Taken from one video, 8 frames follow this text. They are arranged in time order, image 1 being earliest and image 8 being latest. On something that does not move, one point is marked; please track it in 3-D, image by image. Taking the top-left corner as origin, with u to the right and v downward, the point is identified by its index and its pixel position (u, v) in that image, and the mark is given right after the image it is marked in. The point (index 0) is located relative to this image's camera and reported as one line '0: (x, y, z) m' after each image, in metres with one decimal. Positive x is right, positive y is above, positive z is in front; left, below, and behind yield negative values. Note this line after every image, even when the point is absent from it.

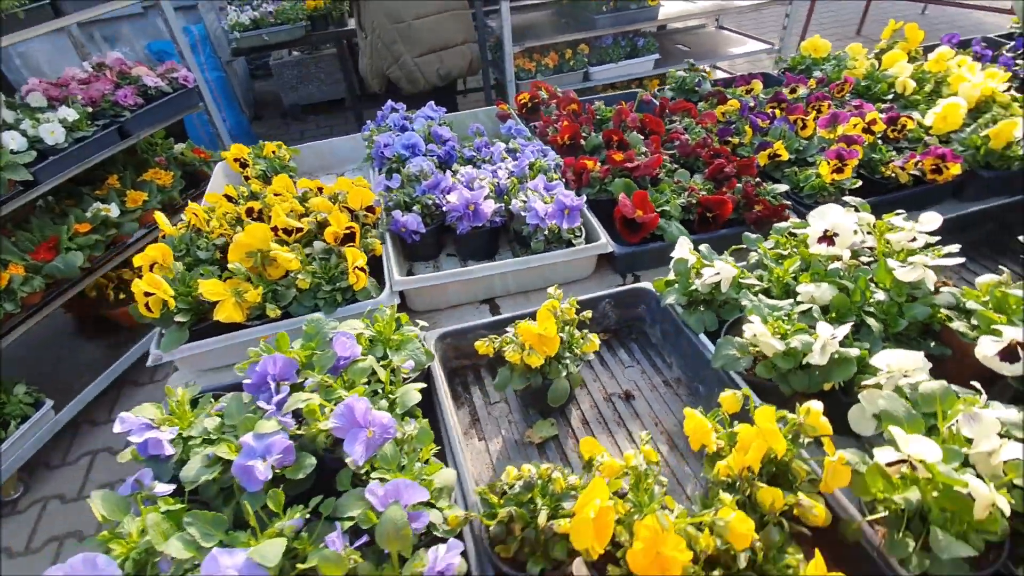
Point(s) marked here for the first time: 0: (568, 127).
0: (+0.2, +0.6, +1.9) m
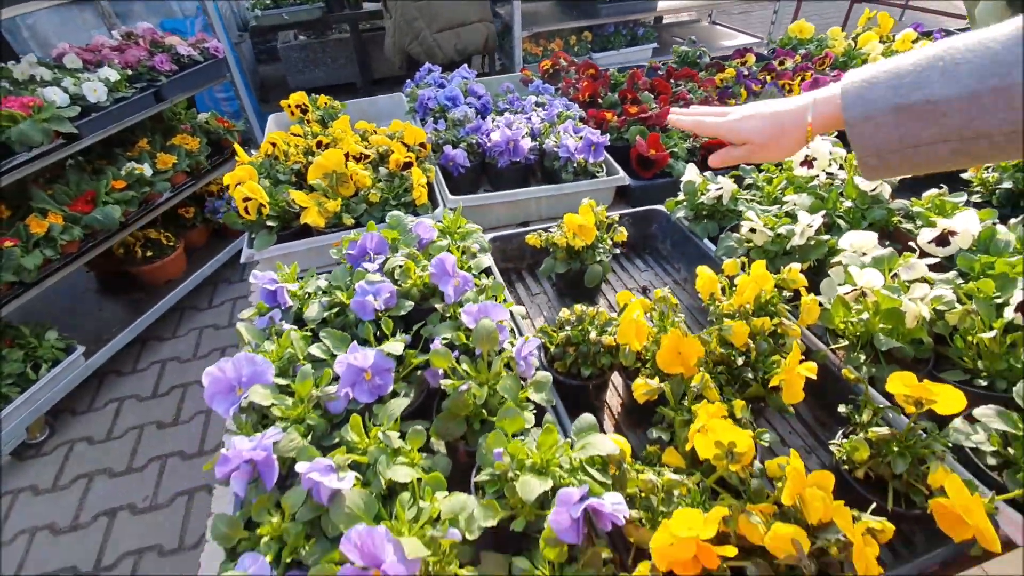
0: (+0.3, +0.9, +2.2) m
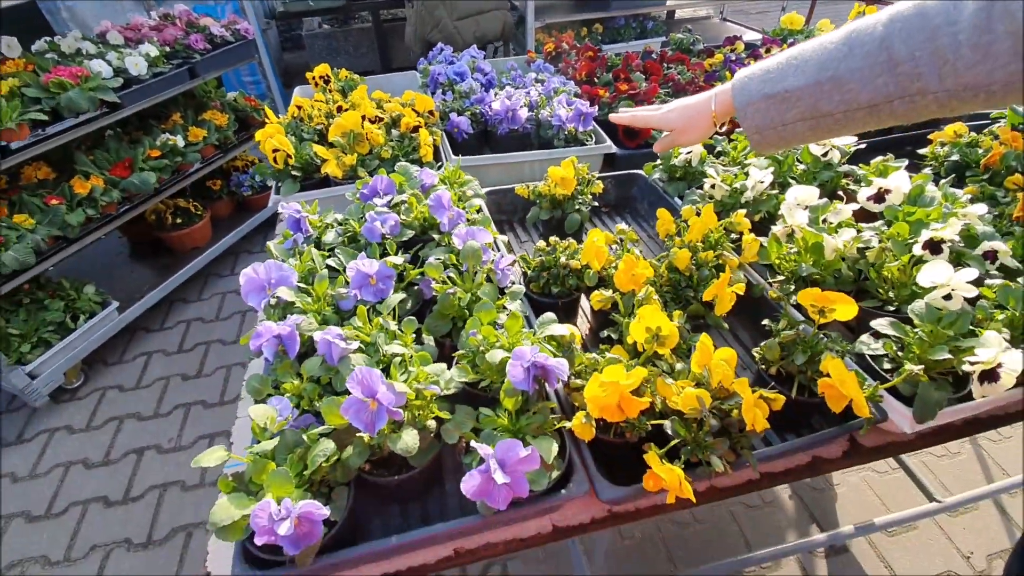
0: (+0.4, +1.1, +2.4) m
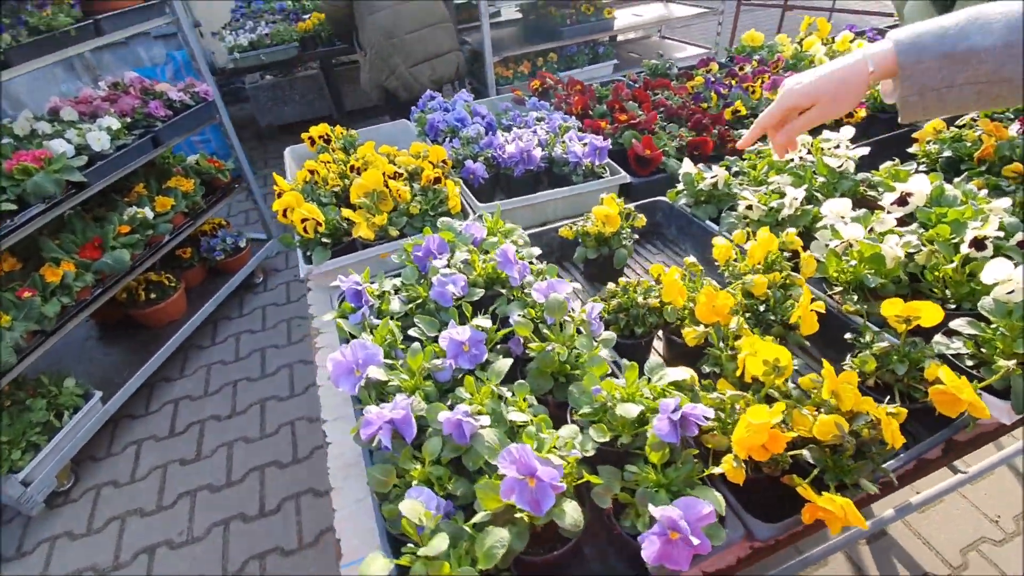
0: (+0.3, +0.9, +2.5) m
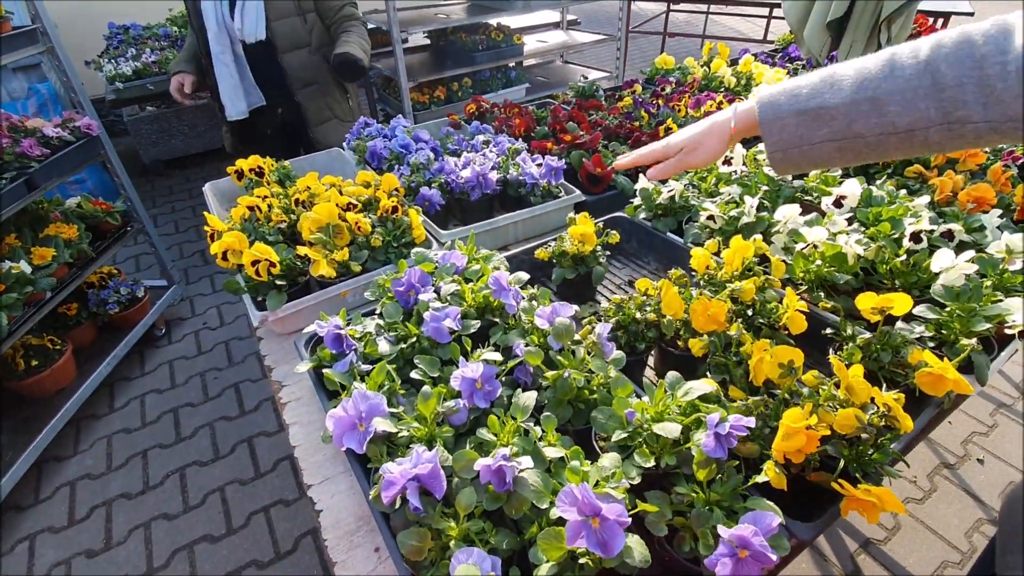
0: (+0.1, +0.8, +2.5) m
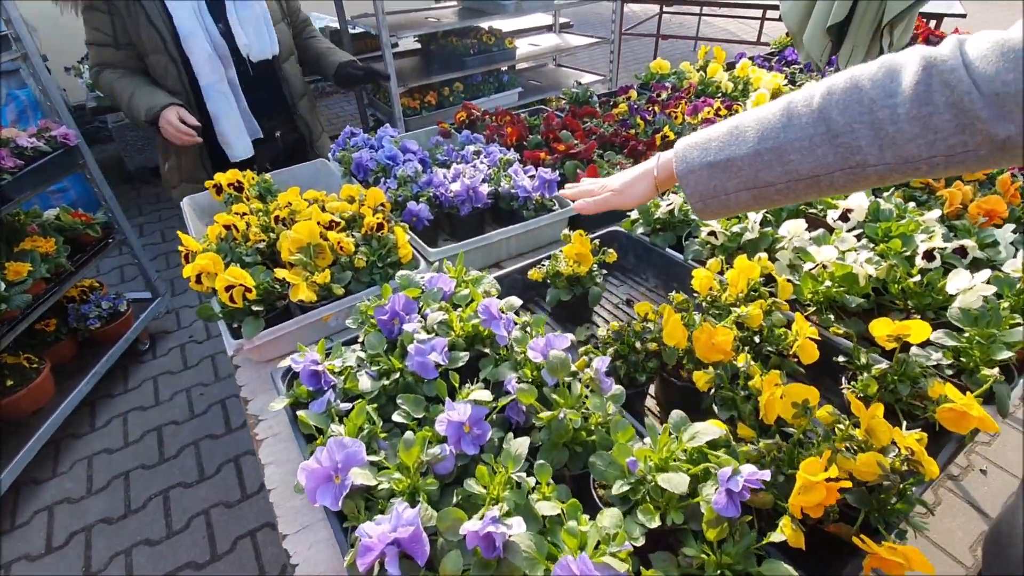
0: (0.0, +0.8, +2.4) m
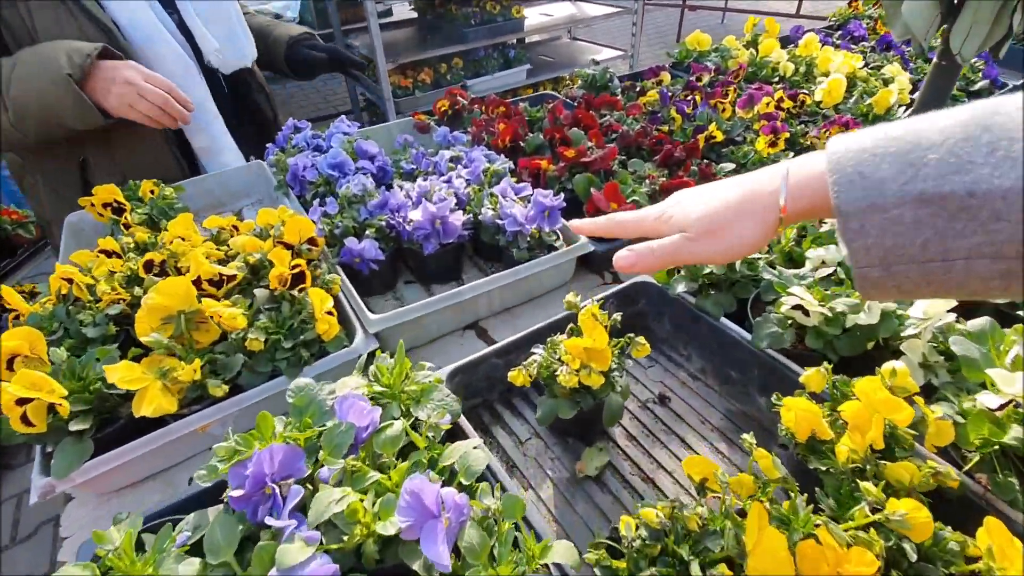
0: (0.0, +0.6, +1.8) m
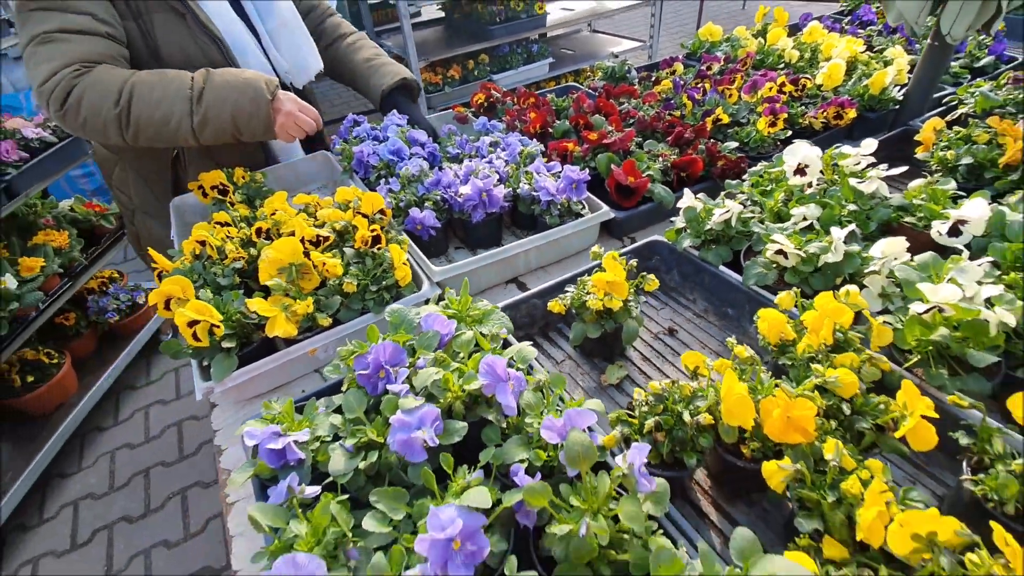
0: (+0.1, +0.7, +2.1) m
